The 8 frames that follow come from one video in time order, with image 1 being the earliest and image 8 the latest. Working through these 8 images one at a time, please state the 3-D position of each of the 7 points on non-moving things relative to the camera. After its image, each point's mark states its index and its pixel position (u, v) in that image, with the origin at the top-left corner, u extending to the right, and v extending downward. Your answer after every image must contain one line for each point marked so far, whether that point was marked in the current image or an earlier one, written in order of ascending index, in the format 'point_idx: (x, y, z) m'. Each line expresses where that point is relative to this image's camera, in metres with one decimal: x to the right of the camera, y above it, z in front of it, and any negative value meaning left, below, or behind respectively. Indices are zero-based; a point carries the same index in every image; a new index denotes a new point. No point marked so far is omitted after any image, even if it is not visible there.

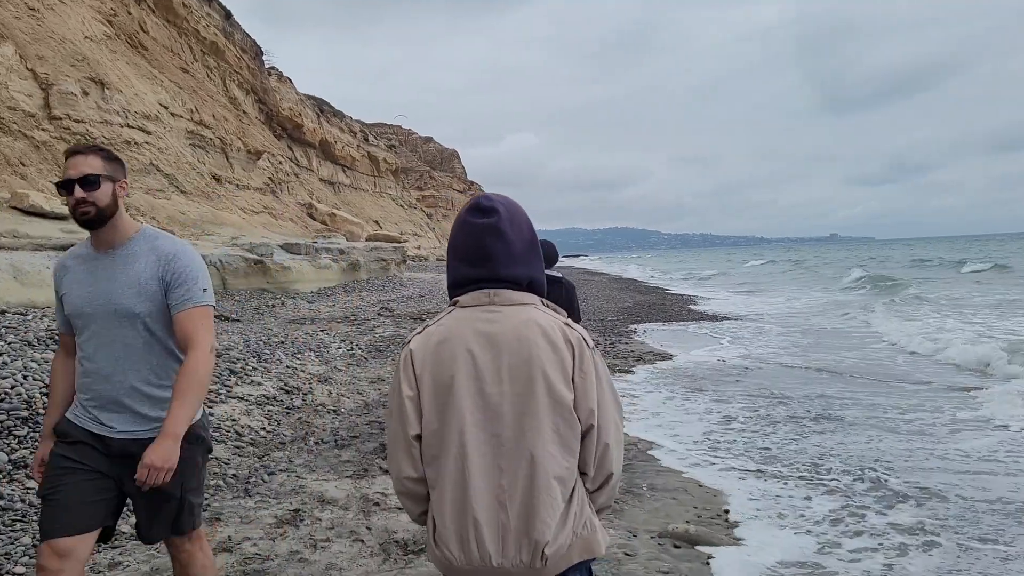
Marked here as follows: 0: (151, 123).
0: (-8.2, +3.7, +19.5) m
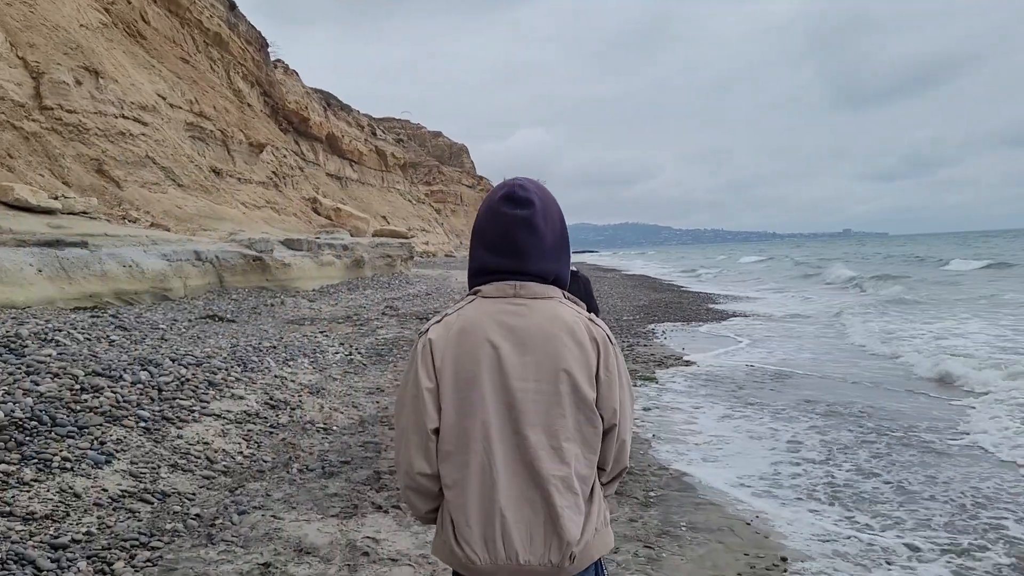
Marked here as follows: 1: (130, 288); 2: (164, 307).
0: (-8.0, +3.8, +18.8) m
1: (-5.5, 0.0, +12.4) m
2: (-5.0, -0.3, +12.4) m
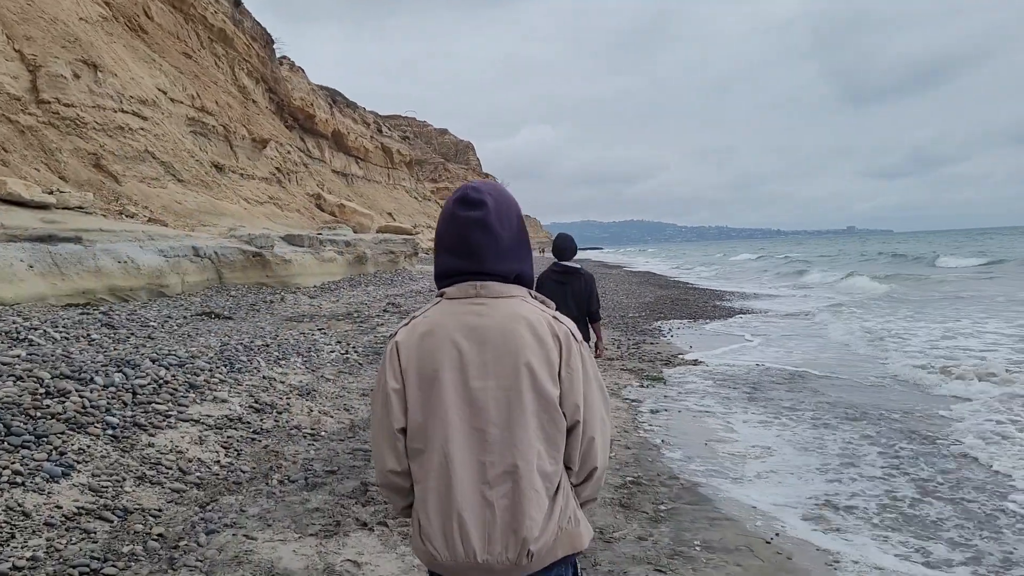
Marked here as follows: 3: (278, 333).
0: (-7.8, +3.9, +18.5) m
1: (-5.4, 0.0, +12.1) m
2: (-4.9, -0.2, +12.1) m
3: (-2.7, -0.5, +9.8) m
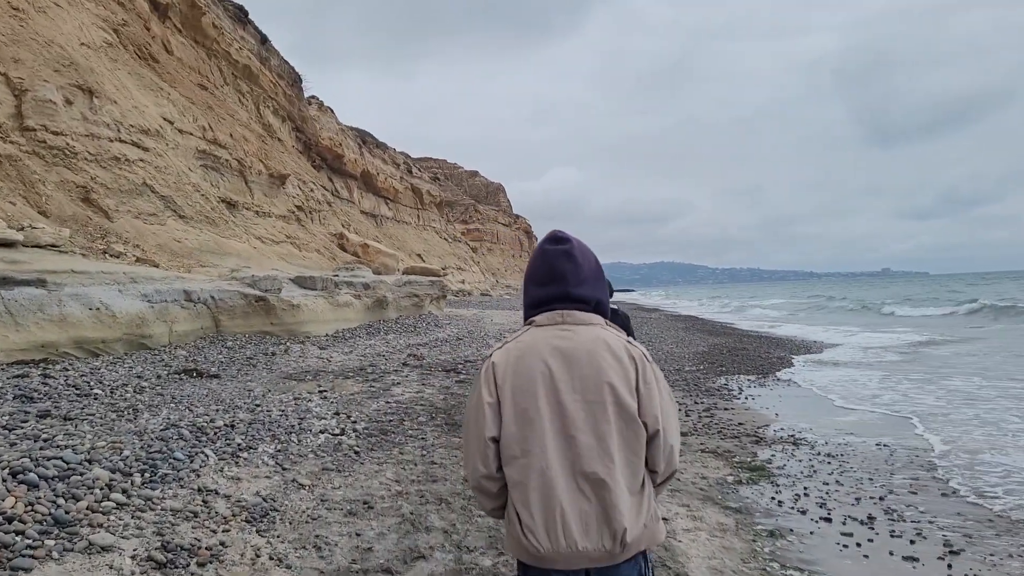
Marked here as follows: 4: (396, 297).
0: (-7.1, +2.9, +17.0) m
1: (-4.9, -0.6, +10.2) m
2: (-4.4, -0.8, +10.2) m
3: (-2.2, -1.0, +7.8) m
4: (-2.6, -0.2, +19.4) m
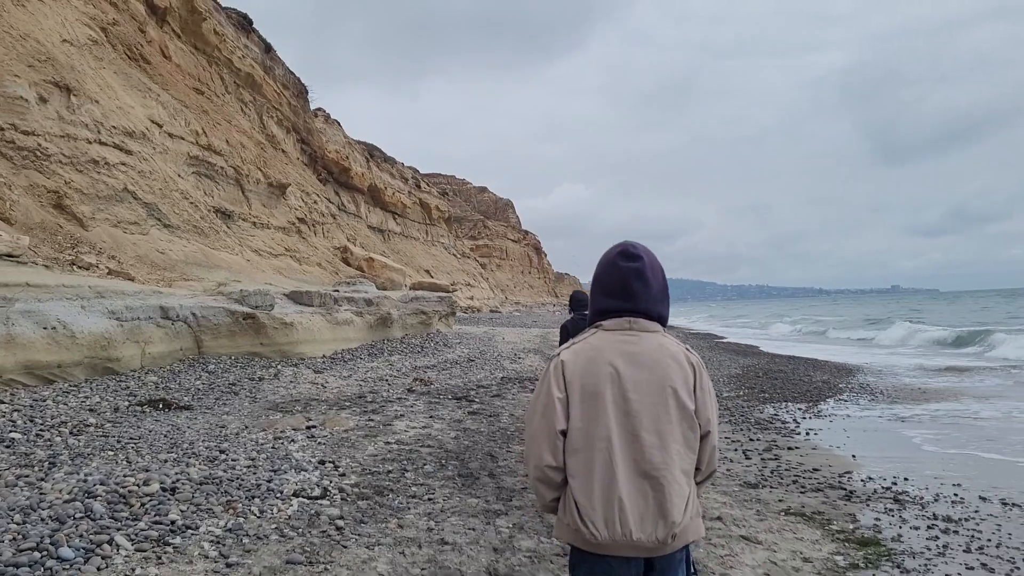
0: (-6.8, +2.6, +15.6) m
1: (-4.7, -0.7, +8.8) m
2: (-4.2, -1.0, +8.8) m
3: (-2.0, -1.1, +6.4) m
4: (-2.3, -0.6, +18.0) m
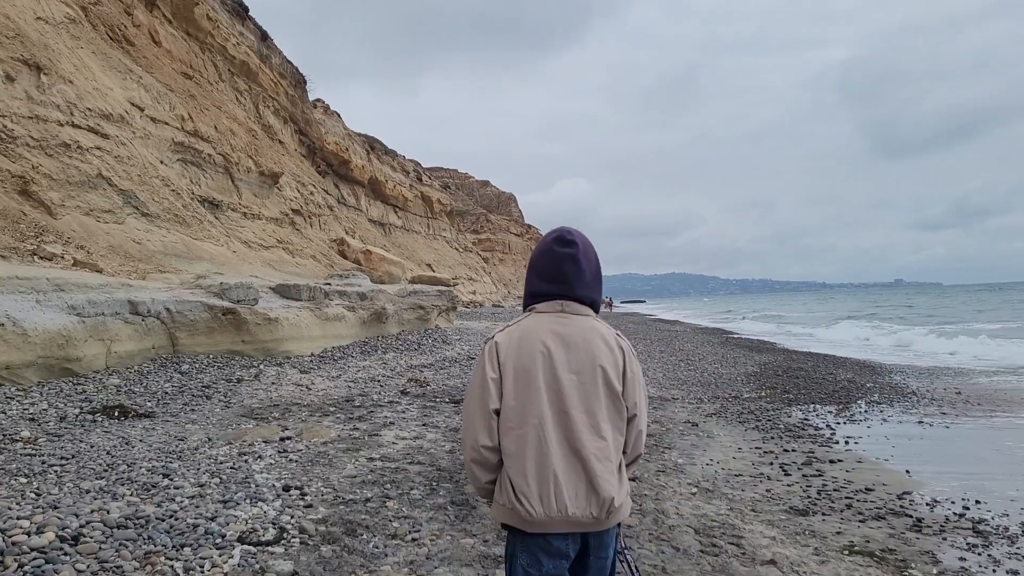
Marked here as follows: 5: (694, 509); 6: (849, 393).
0: (-6.8, +2.8, +14.6) m
1: (-4.7, -0.7, +7.8) m
2: (-4.2, -0.9, +7.8) m
3: (-2.0, -1.1, +5.4) m
4: (-2.2, -0.4, +17.0) m
5: (+1.1, -1.3, +5.2) m
6: (+4.8, -1.5, +12.4) m
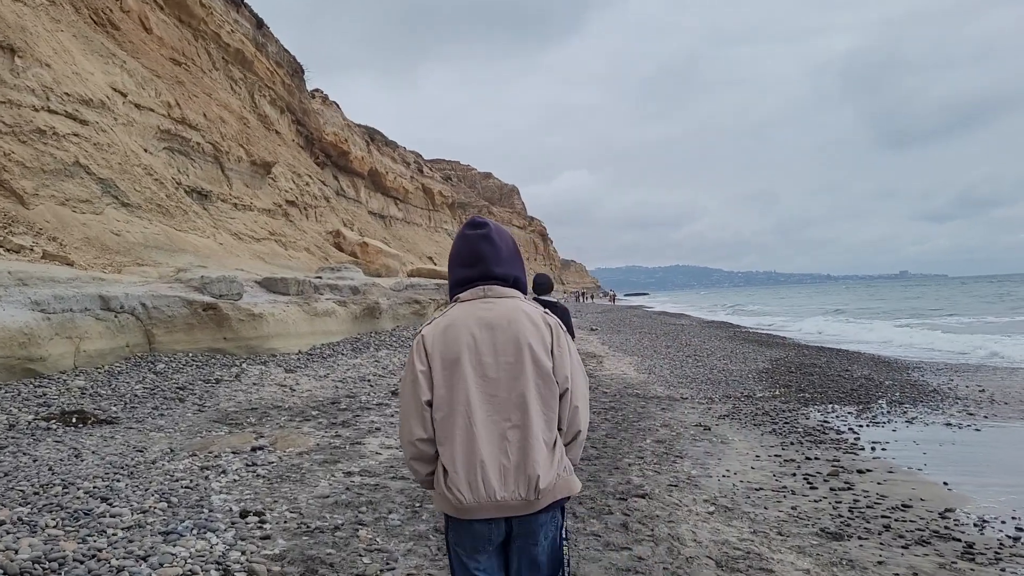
0: (-6.8, +2.9, +14.0) m
1: (-4.7, -0.6, +7.2) m
2: (-4.2, -0.9, +7.2) m
3: (-2.1, -1.0, +4.7) m
4: (-2.2, -0.3, +16.4) m
5: (+1.0, -1.3, +4.5) m
6: (+4.8, -1.4, +11.8) m
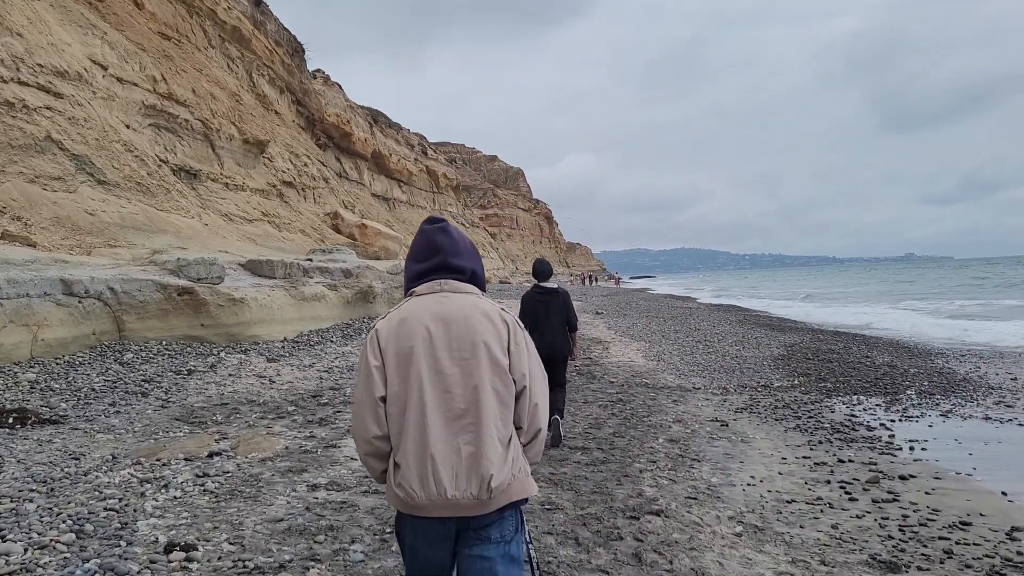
0: (-6.8, +3.1, +13.2) m
1: (-4.7, -0.5, +6.4) m
2: (-4.2, -0.7, +6.5) m
3: (-2.1, -1.0, +4.0) m
4: (-2.2, 0.0, +15.6) m
5: (+1.0, -1.2, +3.7) m
6: (+4.8, -1.2, +11.0) m
